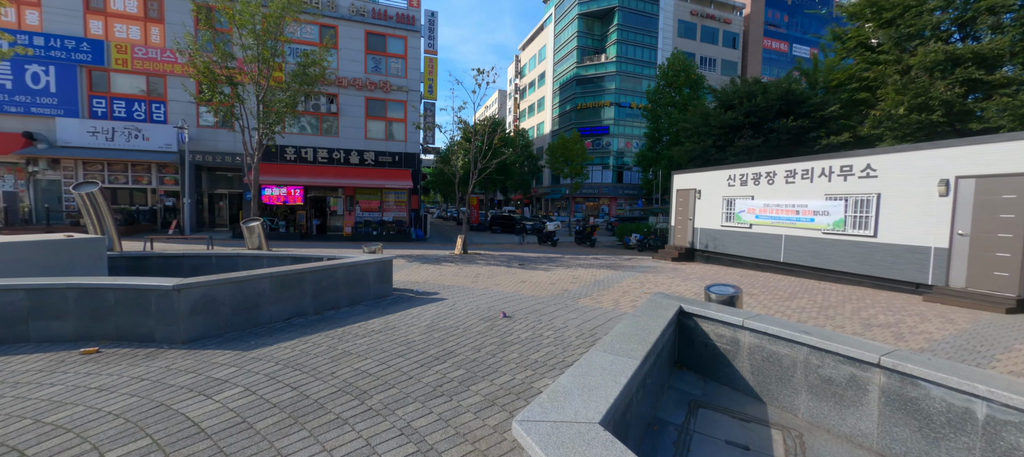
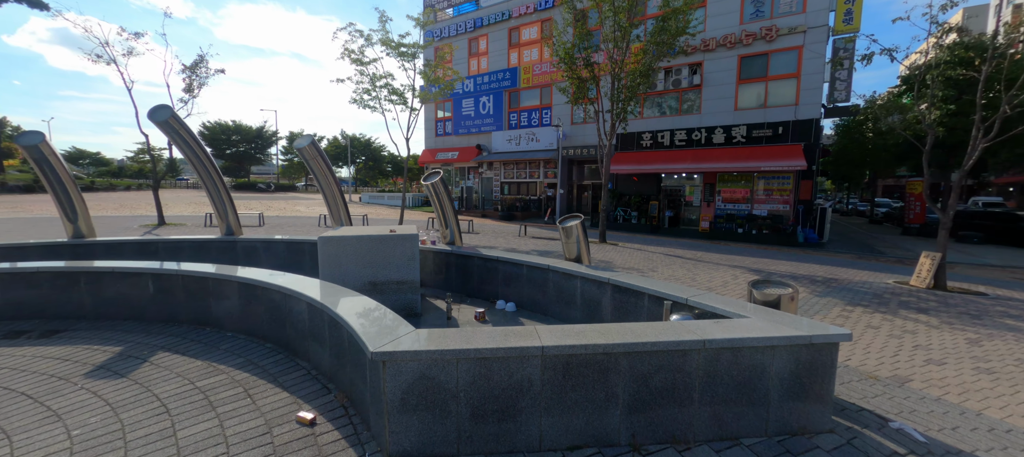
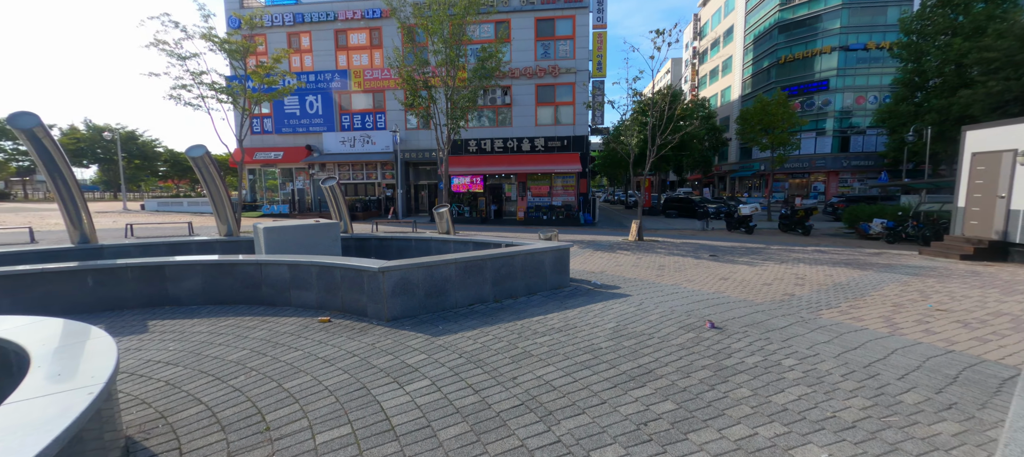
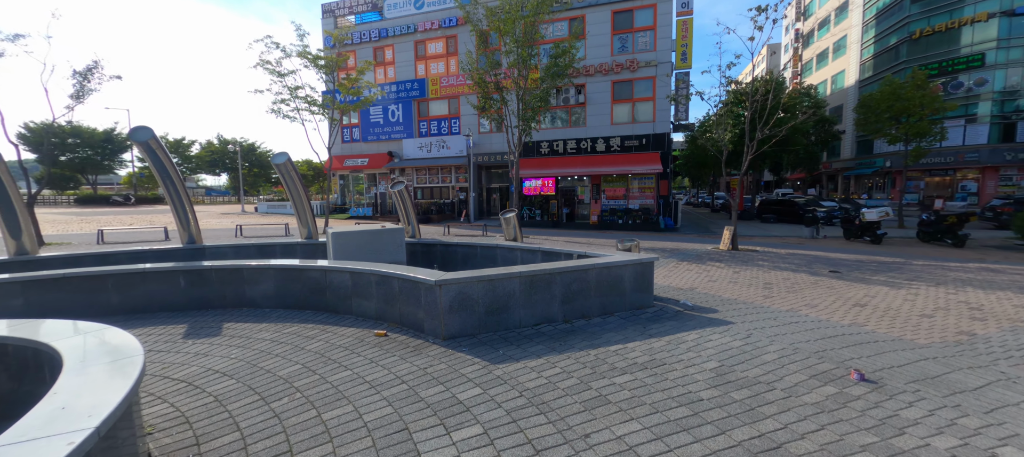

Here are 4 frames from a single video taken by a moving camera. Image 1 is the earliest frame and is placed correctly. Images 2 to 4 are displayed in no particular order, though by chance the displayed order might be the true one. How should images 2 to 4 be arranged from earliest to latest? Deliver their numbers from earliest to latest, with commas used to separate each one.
3, 4, 2
